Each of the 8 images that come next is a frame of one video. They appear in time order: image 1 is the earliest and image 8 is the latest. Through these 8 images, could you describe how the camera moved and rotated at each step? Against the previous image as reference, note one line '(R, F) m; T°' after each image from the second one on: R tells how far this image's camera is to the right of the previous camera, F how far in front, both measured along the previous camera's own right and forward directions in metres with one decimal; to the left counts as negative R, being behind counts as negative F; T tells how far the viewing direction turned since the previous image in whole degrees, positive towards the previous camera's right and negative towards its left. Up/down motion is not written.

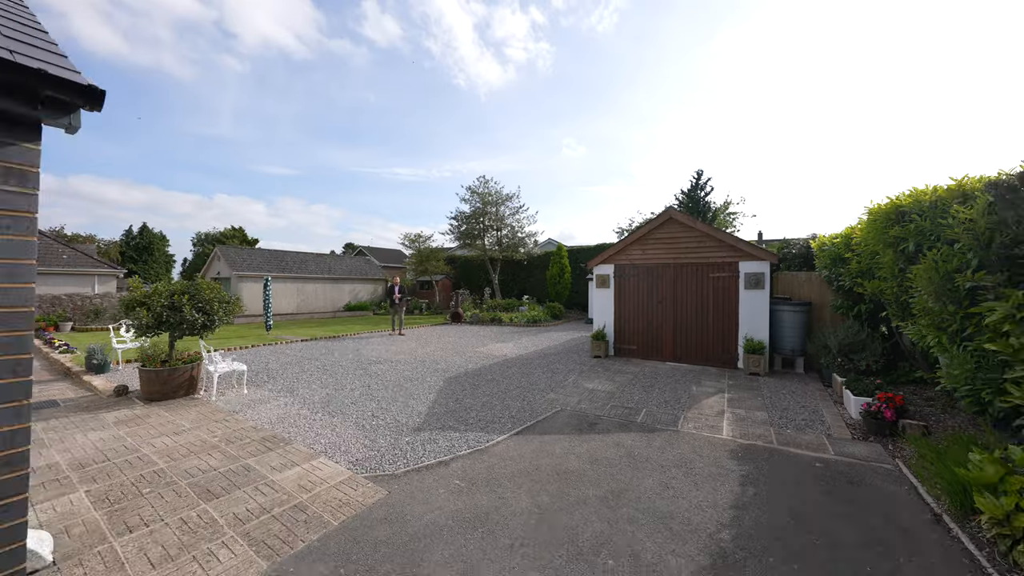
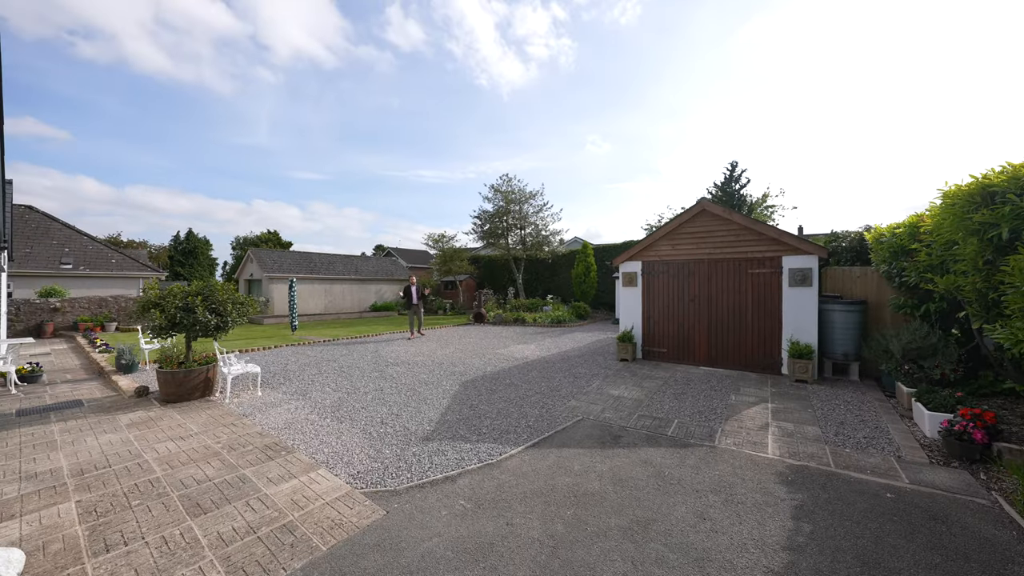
(+0.1, +0.4) m; -4°
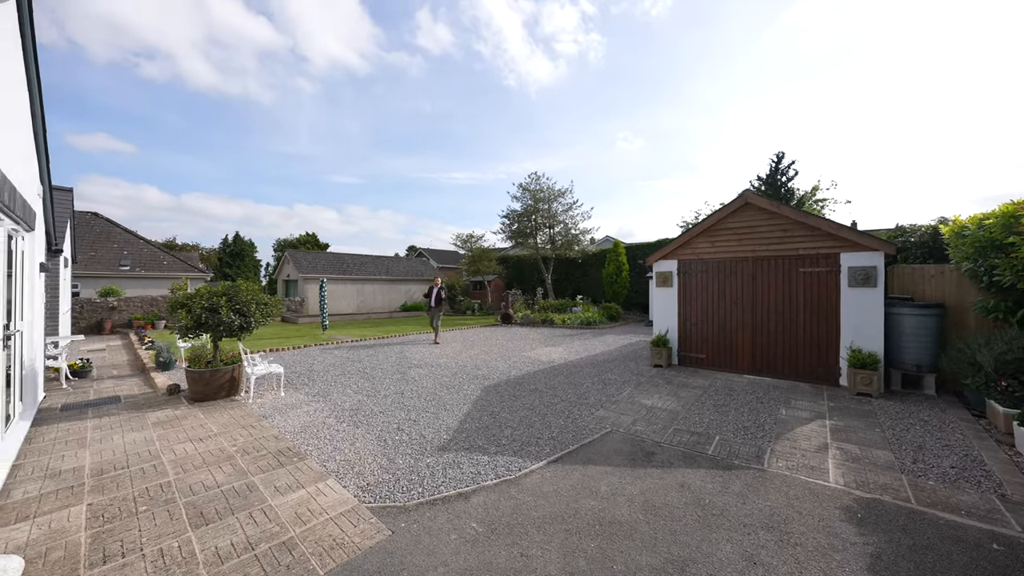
(+0.1, +0.3) m; -5°
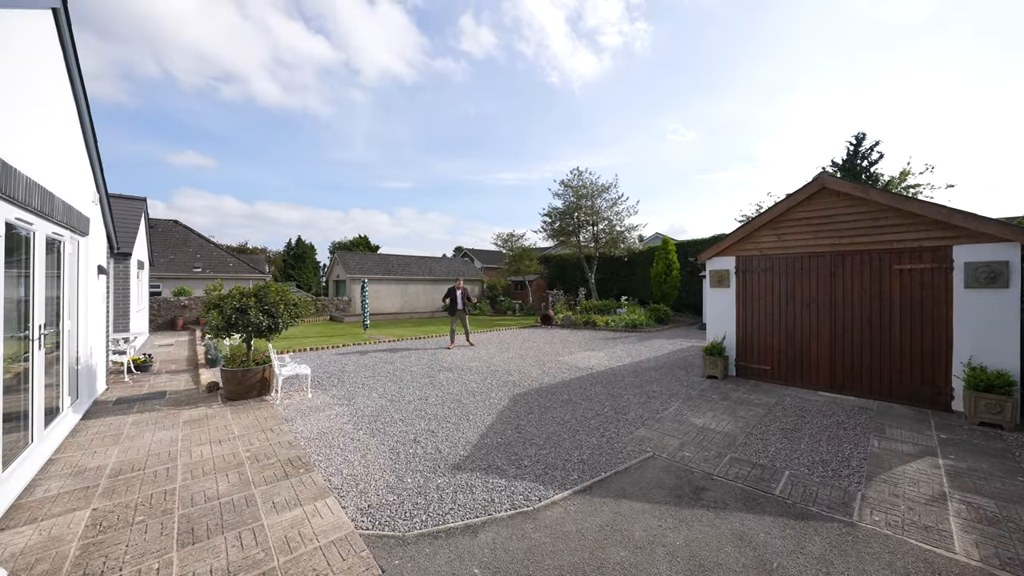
(+0.2, +0.5) m; -7°
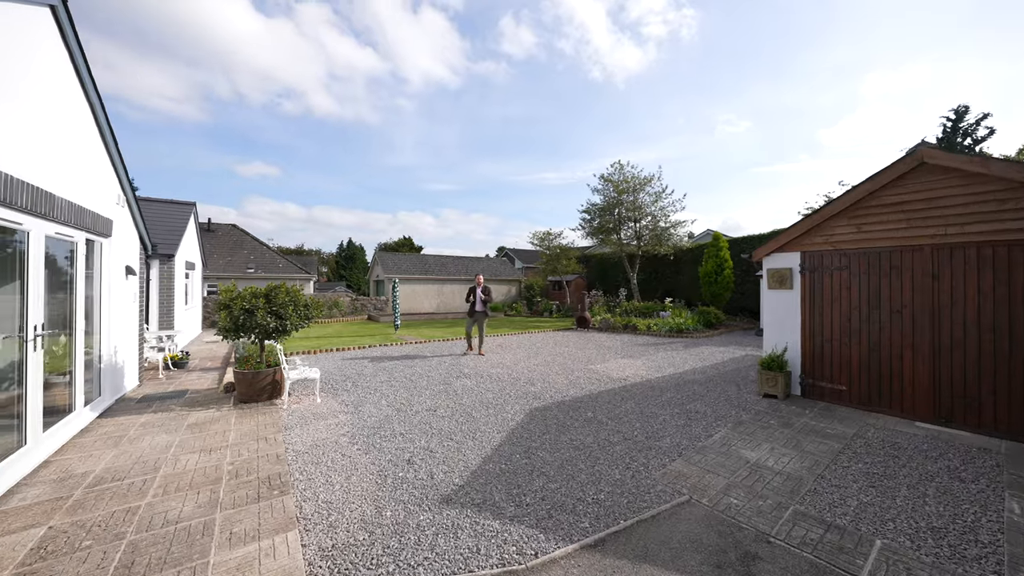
(+0.4, +0.6) m; -7°
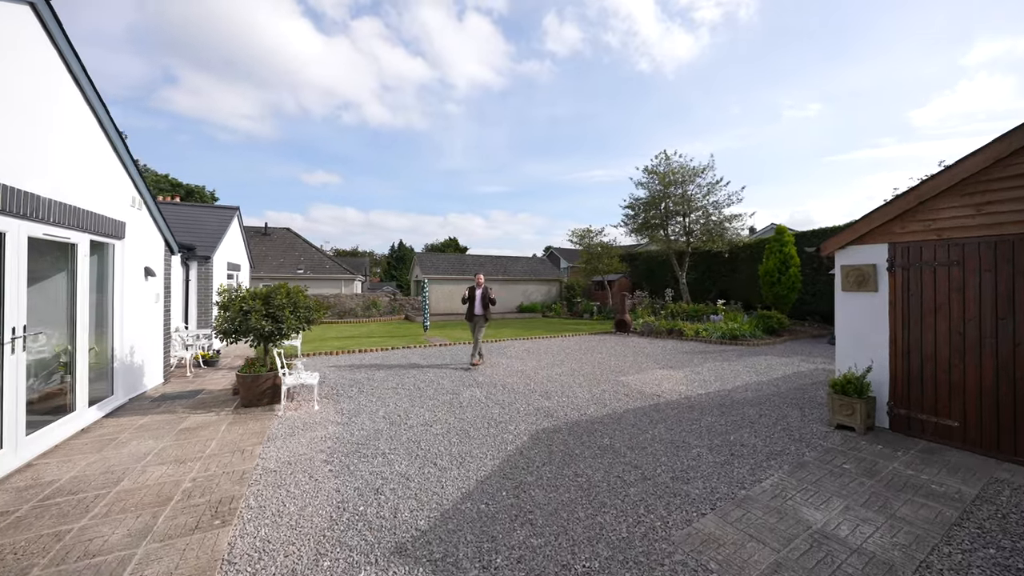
(+0.5, +0.7) m; -8°
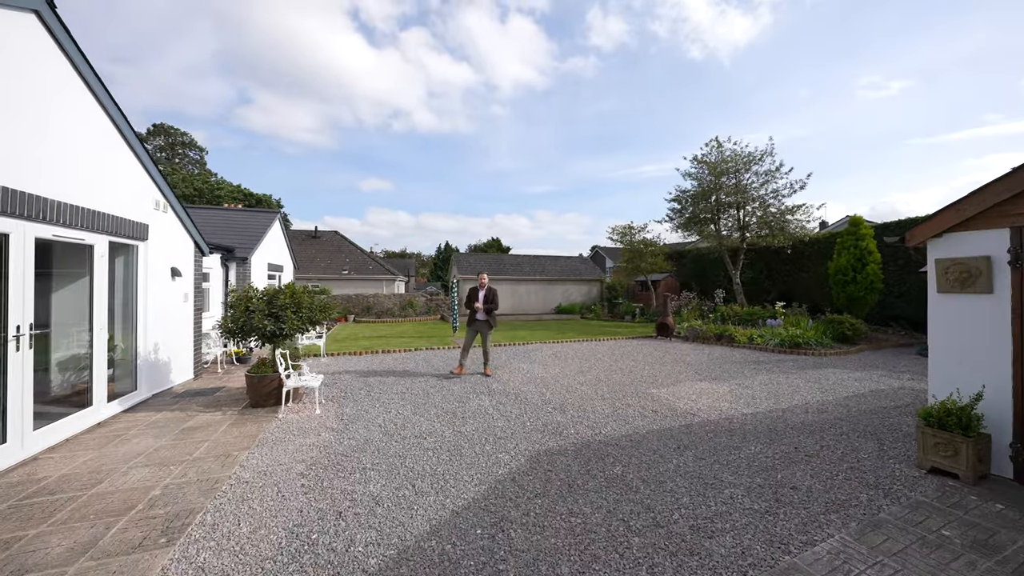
(+0.5, +0.6) m; -7°
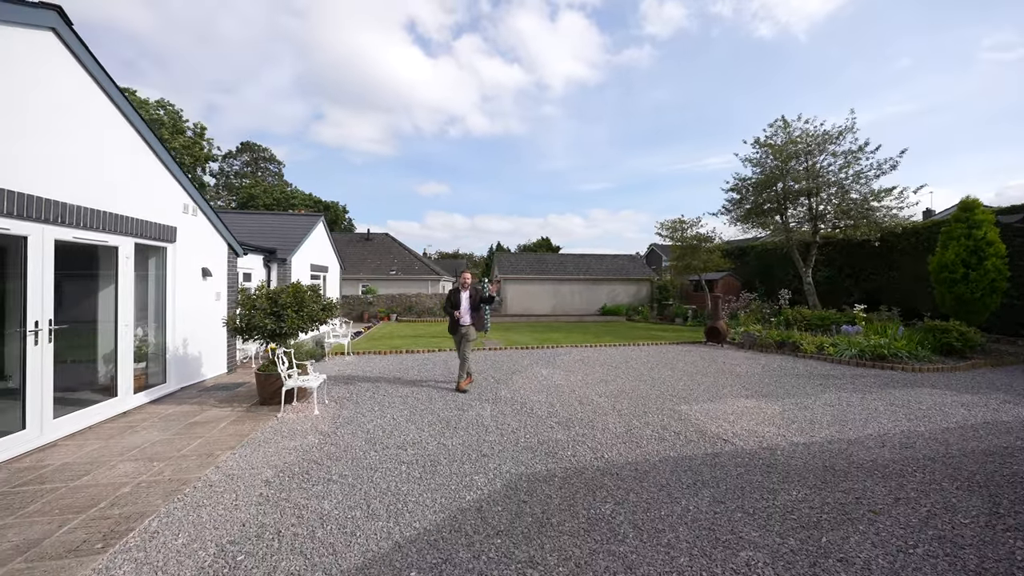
(+0.7, +0.5) m; -9°
